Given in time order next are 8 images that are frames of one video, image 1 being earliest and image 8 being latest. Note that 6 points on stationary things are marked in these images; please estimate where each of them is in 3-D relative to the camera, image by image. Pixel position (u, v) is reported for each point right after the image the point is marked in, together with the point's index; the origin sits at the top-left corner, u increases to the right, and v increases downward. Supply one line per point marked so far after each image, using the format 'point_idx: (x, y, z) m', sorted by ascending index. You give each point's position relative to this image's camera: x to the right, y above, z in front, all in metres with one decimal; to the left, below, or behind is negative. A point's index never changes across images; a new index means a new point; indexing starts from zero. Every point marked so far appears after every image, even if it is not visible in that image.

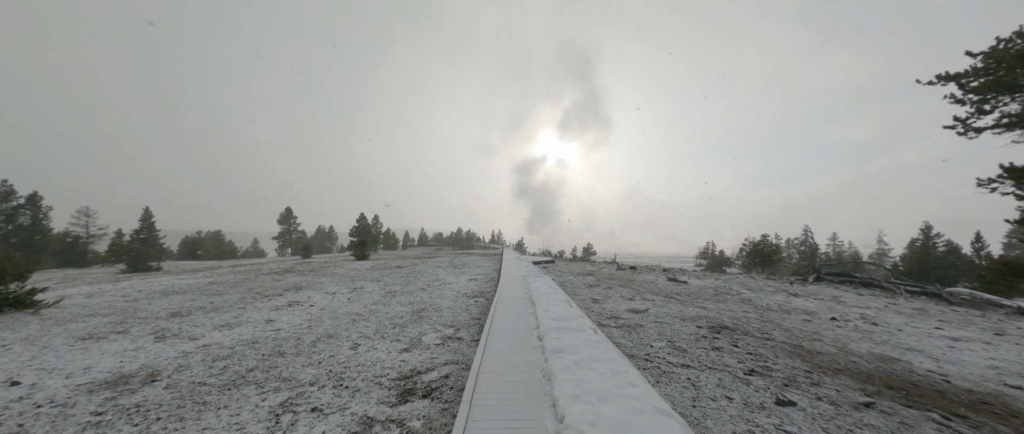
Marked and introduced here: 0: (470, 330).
0: (-0.9, -2.6, +7.1) m
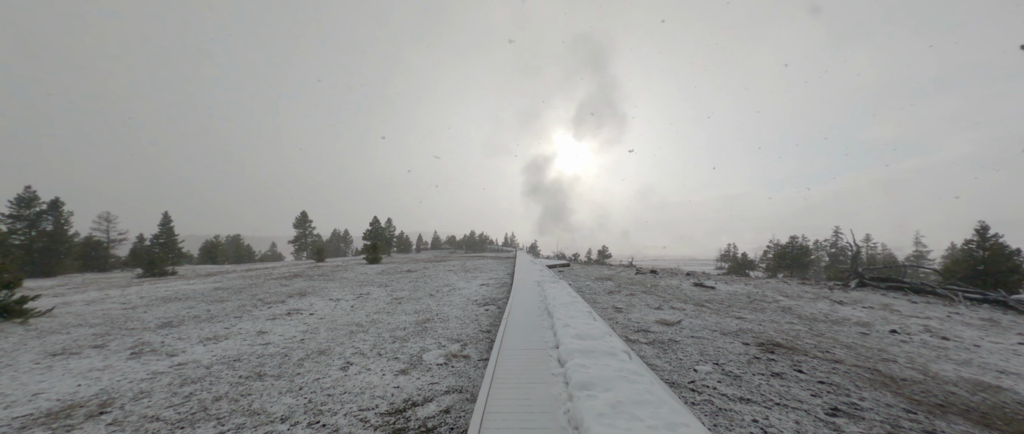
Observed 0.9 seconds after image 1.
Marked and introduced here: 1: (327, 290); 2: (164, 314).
0: (-0.7, -2.6, +6.2) m
1: (-8.7, -3.4, +14.6) m
2: (-10.3, -2.9, +9.2) m
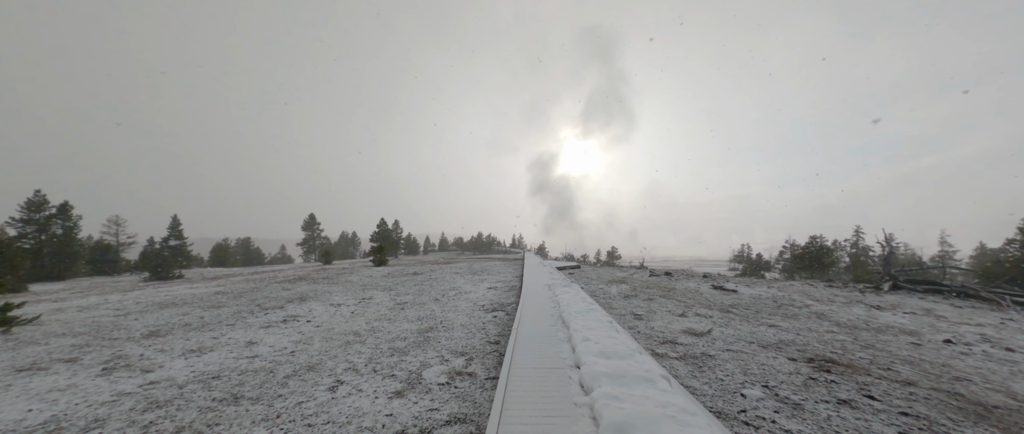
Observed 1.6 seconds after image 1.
0: (-0.5, -2.6, +5.5) m
1: (-8.3, -3.5, +14.1) m
2: (-10.0, -2.9, +8.7) m
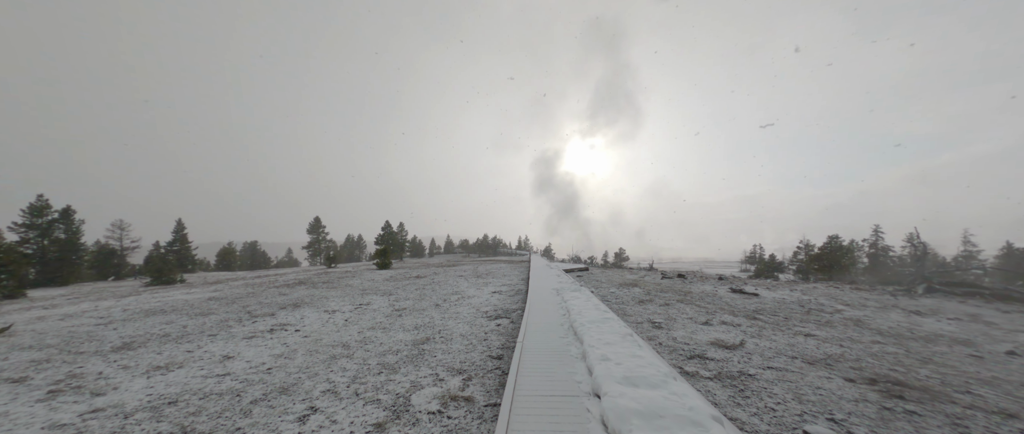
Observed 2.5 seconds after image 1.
0: (-0.4, -2.5, +4.7) m
1: (-8.1, -3.6, +13.4) m
2: (-9.8, -3.0, +8.1) m
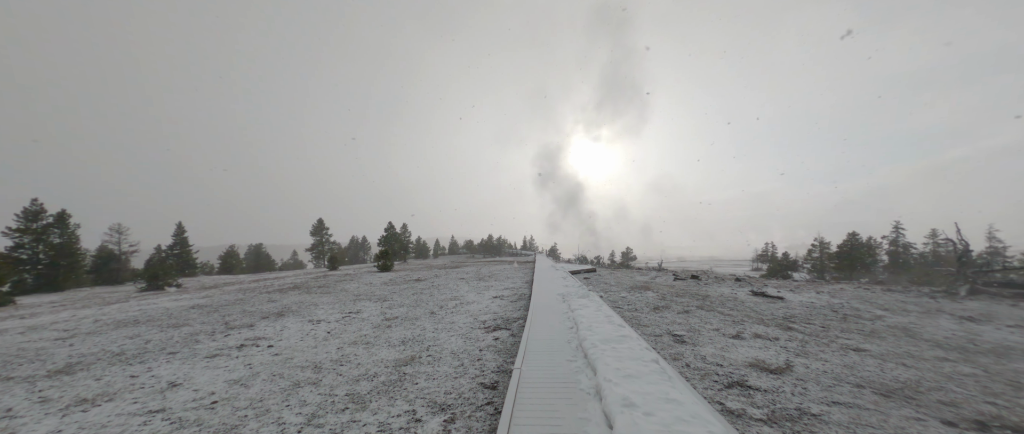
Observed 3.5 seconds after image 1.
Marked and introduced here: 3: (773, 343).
0: (-0.5, -2.5, +3.7) m
1: (-8.0, -3.6, +12.6) m
2: (-9.8, -3.1, +7.2) m
3: (+5.4, -2.6, +6.4) m
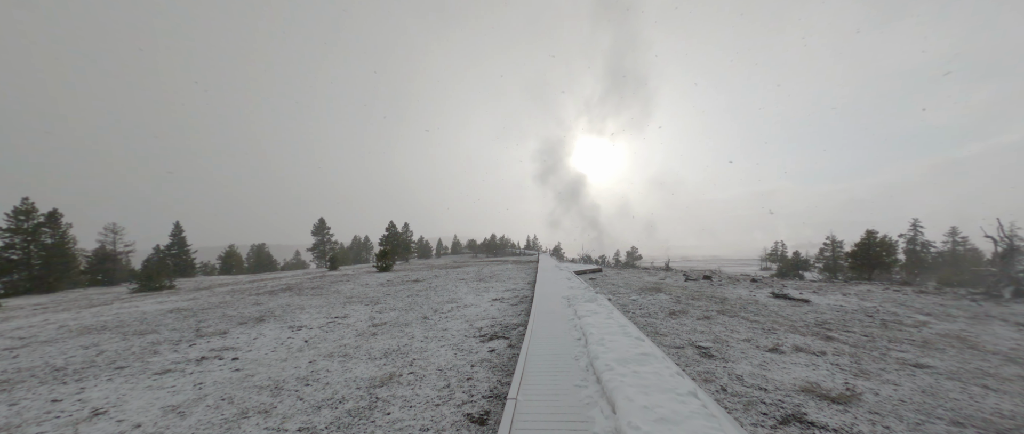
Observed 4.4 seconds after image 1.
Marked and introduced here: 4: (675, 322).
0: (-0.5, -2.4, +2.7) m
1: (-8.0, -3.5, +11.7) m
2: (-9.9, -3.0, +6.4) m
3: (+5.3, -2.4, +5.4) m
4: (+4.3, -2.7, +8.2) m
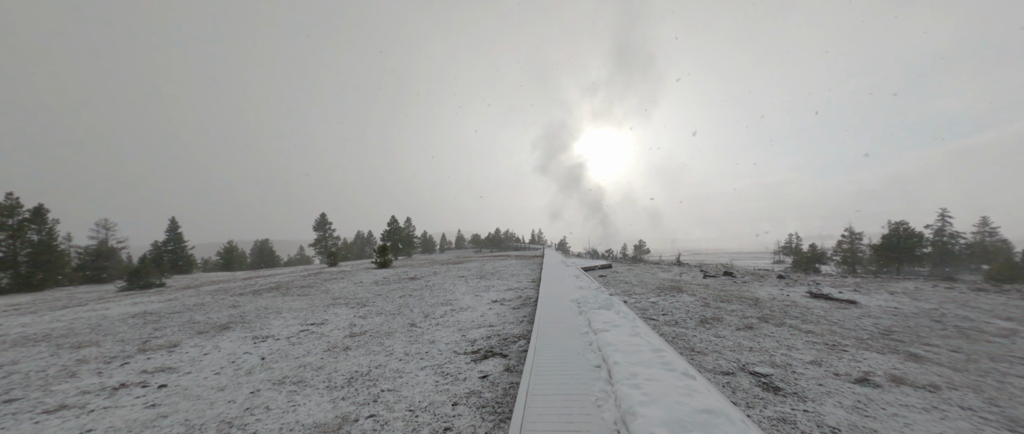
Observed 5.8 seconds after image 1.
0: (-0.6, -2.2, +1.3) m
1: (-7.9, -3.3, +10.4) m
2: (-9.9, -2.9, +5.1) m
3: (+5.3, -2.2, +3.9) m
4: (+4.3, -2.5, +6.8) m
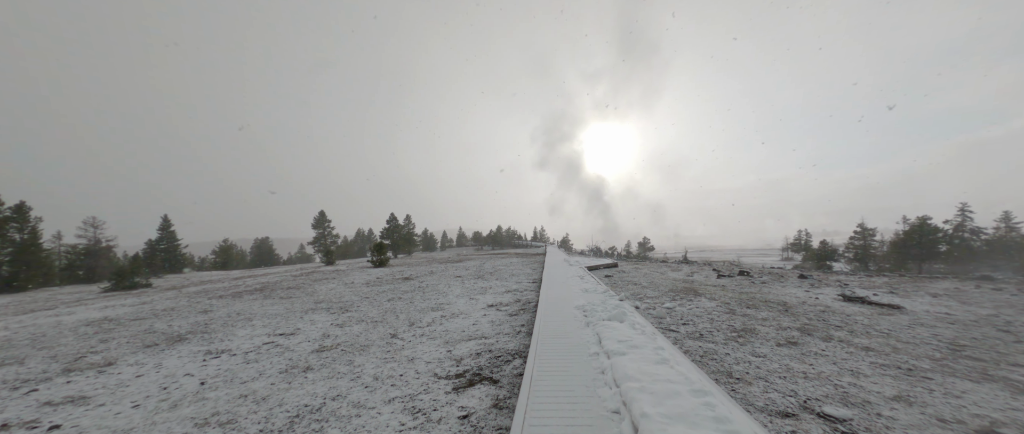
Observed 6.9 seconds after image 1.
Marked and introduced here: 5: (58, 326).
0: (-0.8, -2.2, +0.2) m
1: (-8.0, -3.1, +9.3) m
2: (-10.0, -2.8, +4.1) m
3: (+5.1, -2.1, +2.7) m
4: (+4.2, -2.4, +5.6) m
5: (-13.7, -3.3, +9.5) m
